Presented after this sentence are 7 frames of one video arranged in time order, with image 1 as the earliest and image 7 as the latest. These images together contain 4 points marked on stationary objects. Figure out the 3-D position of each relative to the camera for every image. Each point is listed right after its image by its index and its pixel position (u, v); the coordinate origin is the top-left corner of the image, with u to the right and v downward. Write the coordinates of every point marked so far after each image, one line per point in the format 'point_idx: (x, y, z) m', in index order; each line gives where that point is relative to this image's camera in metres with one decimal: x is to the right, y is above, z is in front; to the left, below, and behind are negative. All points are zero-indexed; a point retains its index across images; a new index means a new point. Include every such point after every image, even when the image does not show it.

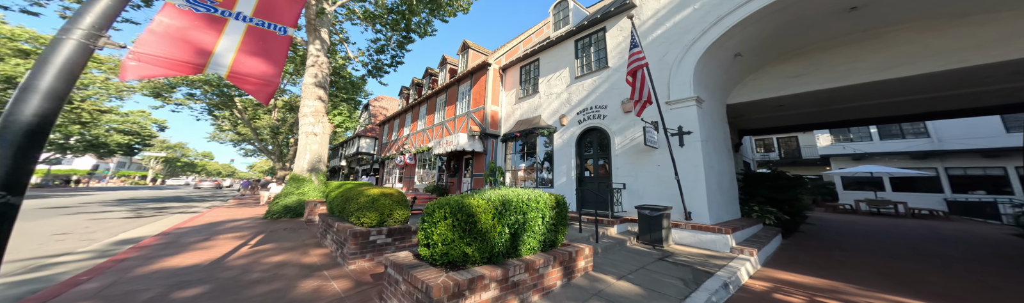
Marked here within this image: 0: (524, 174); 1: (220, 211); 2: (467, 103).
0: (+0.4, -0.9, +9.0) m
1: (-14.4, -3.2, +12.1) m
2: (-1.9, +2.7, +13.0) m
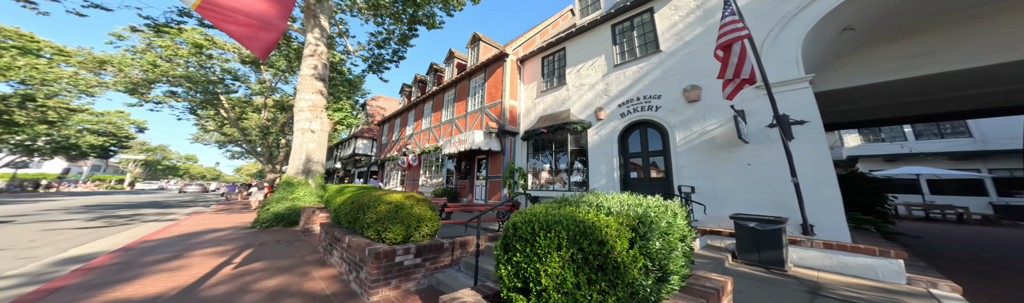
0: (+1.2, -0.8, +8.1) m
1: (-13.6, -3.2, +10.8) m
2: (-1.2, +2.7, +12.1) m
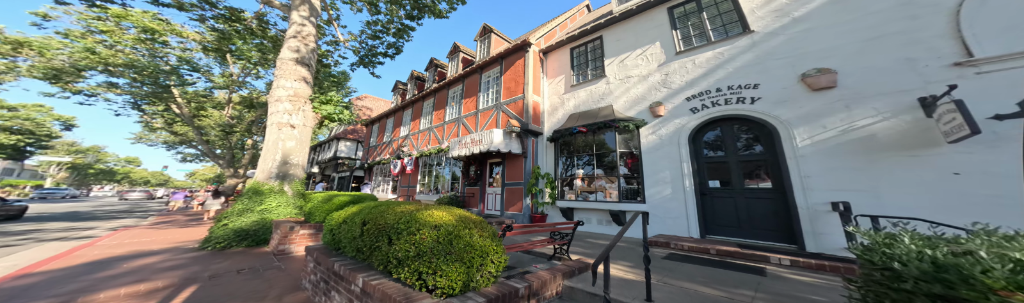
0: (+2.1, -0.9, +6.9) m
1: (-13.0, -3.1, +8.4) m
2: (-0.6, +2.5, +10.8) m
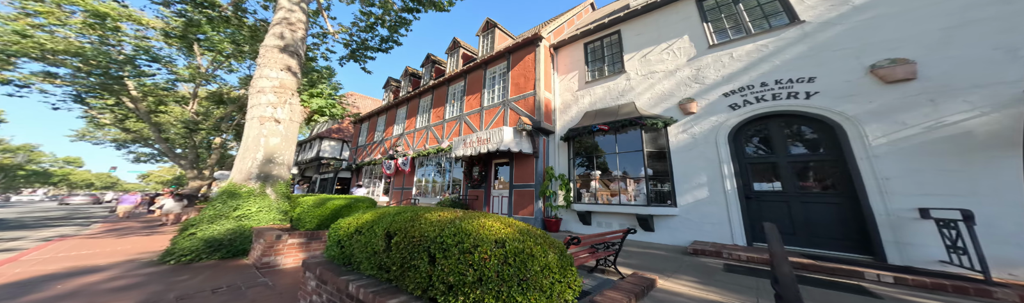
0: (+2.5, -0.9, +6.5) m
1: (-12.6, -3.0, +7.0) m
2: (-0.4, +2.5, +10.3) m
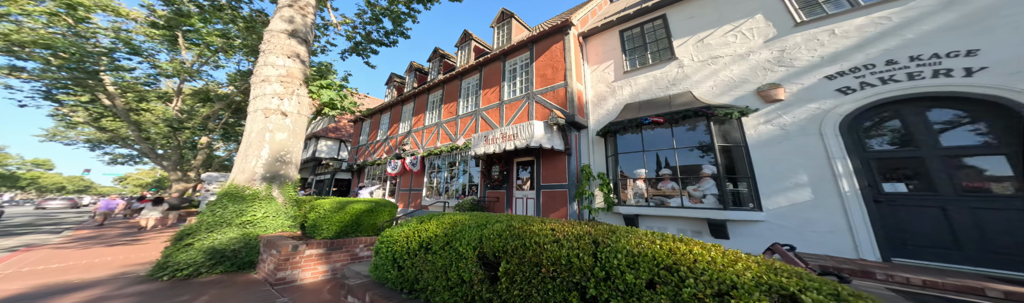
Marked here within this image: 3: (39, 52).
0: (+3.5, -0.8, +5.9) m
1: (-11.7, -3.0, +6.0) m
2: (+0.5, +2.6, +9.6) m
3: (-19.1, +4.1, +10.0) m
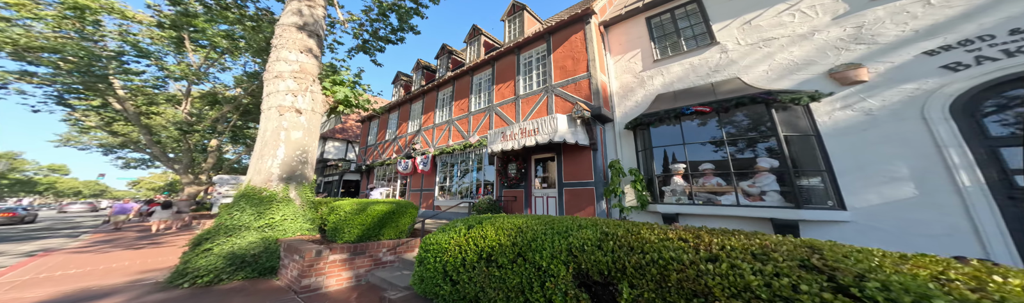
0: (+4.2, -0.6, +5.5) m
1: (-10.9, -3.1, +5.8) m
2: (+1.1, +2.7, +9.2) m
3: (-18.4, +3.9, +9.8) m
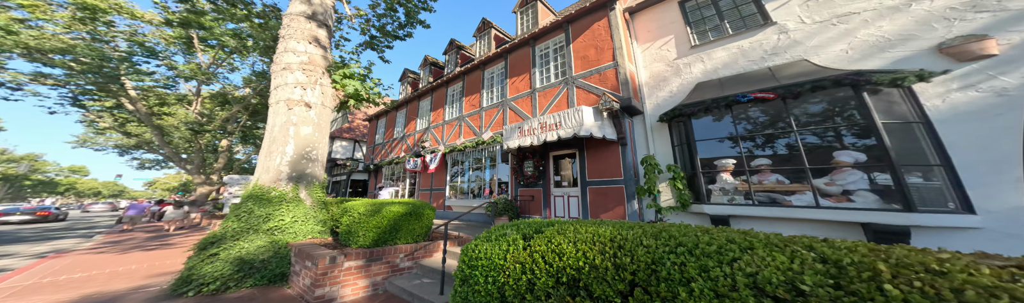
0: (+4.8, -0.5, +4.8) m
1: (-10.3, -3.0, +5.5) m
2: (+1.8, +2.9, +8.6) m
3: (-17.8, +3.9, +9.6) m
